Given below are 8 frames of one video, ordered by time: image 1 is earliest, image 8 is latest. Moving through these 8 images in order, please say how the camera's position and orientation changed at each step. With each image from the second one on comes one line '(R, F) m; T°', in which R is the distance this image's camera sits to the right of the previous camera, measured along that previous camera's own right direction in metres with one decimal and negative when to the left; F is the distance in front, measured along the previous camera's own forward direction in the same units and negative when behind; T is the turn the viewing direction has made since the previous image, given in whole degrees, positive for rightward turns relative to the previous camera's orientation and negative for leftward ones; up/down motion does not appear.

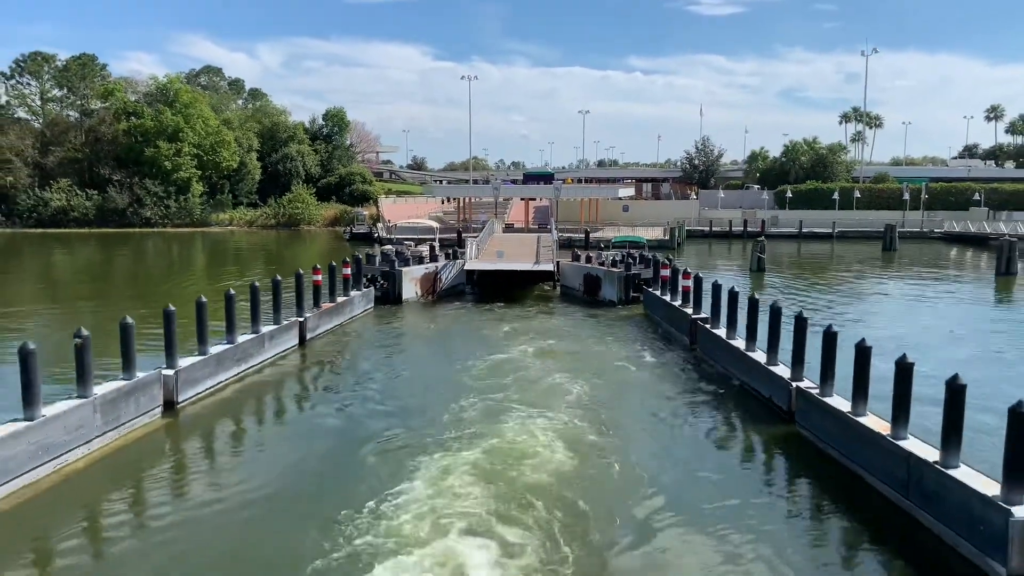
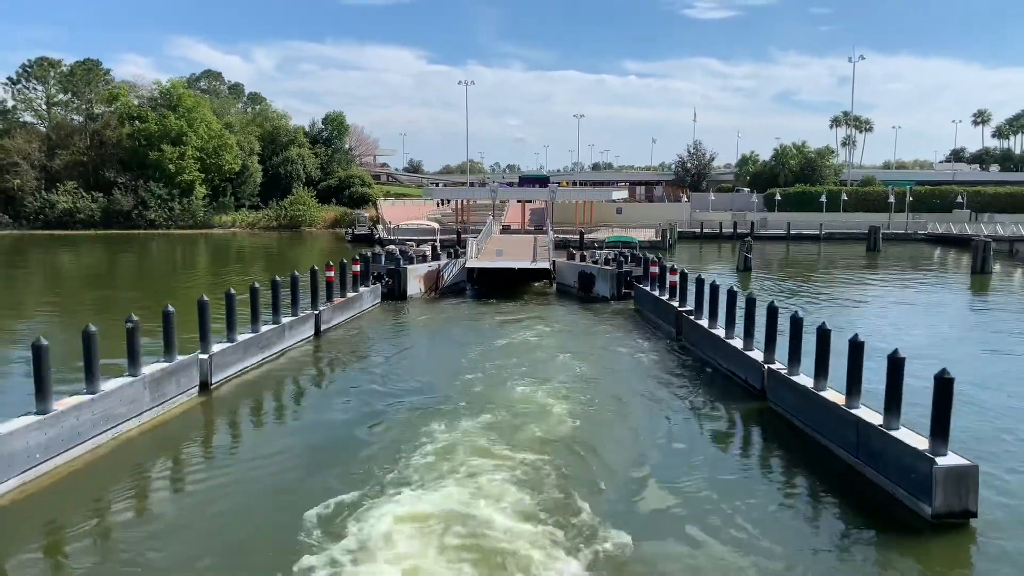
(-0.1, -1.1) m; 0°
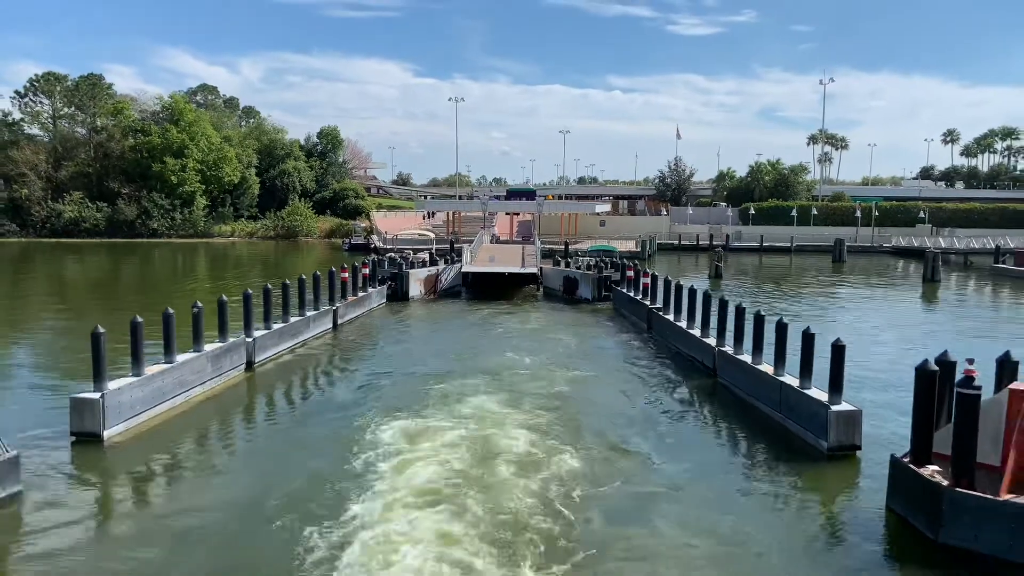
(-0.2, -2.3) m; +1°
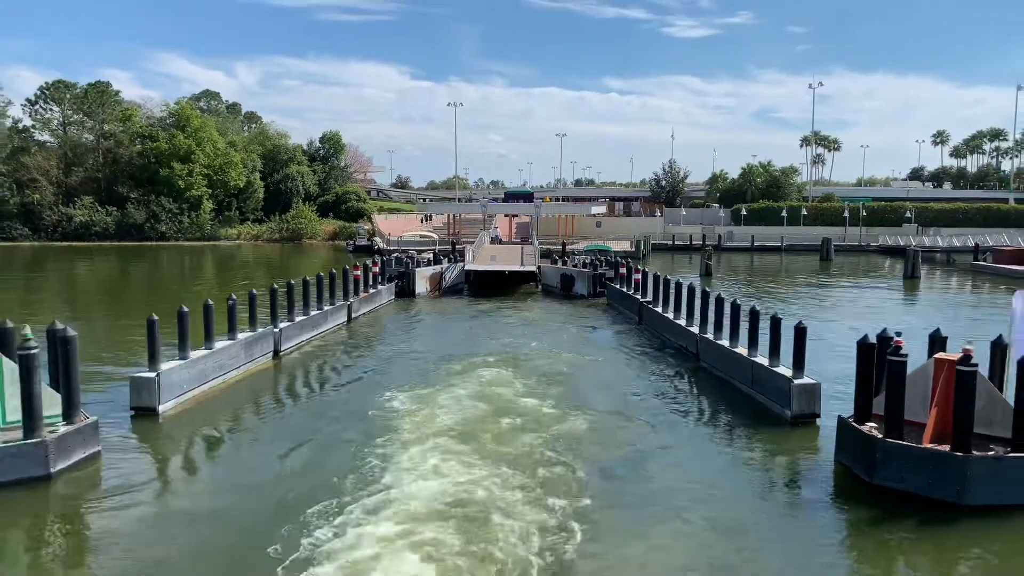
(-0.1, -1.4) m; 0°
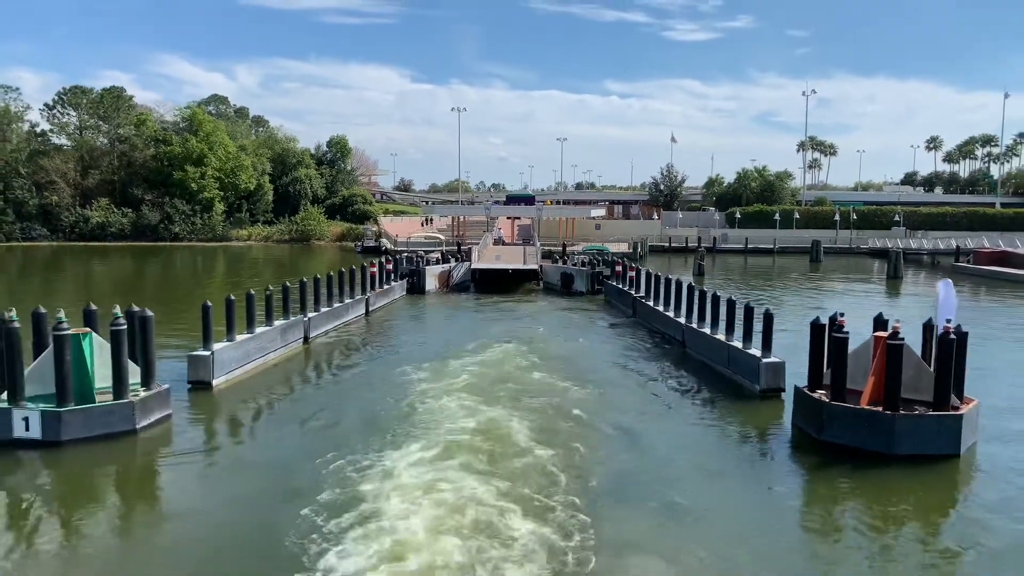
(-0.1, -1.7) m; 0°
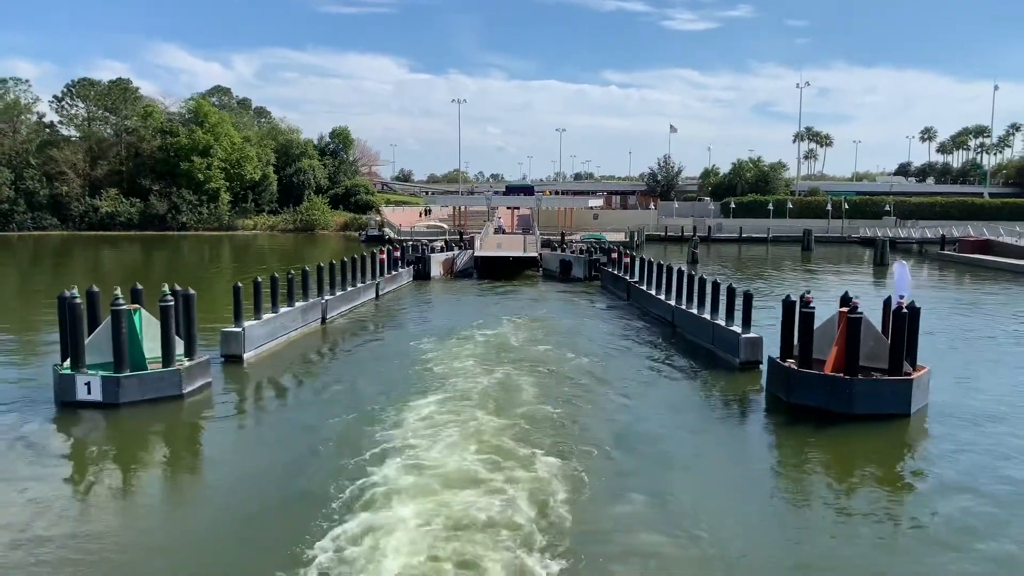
(-0.1, -1.3) m; 0°
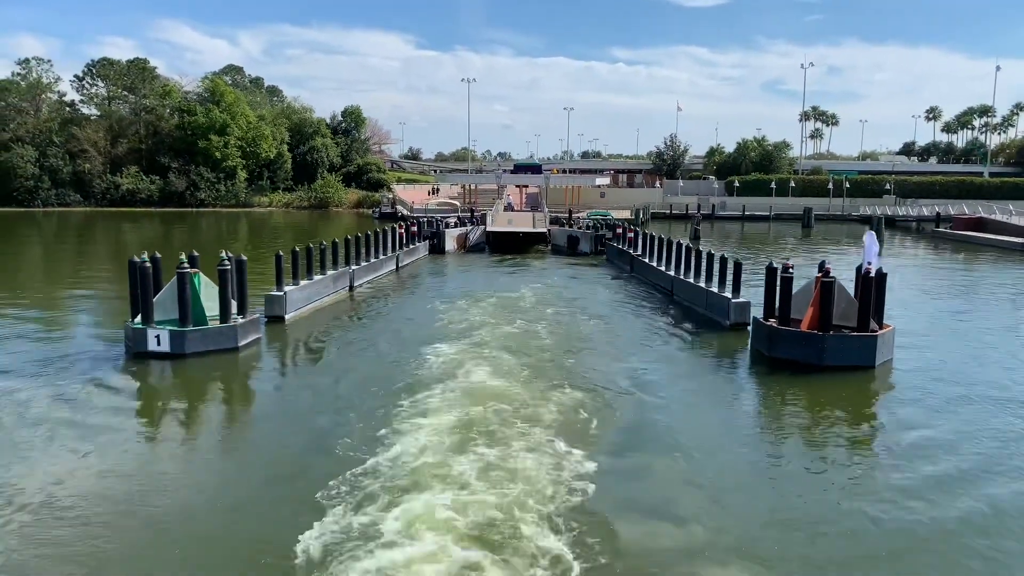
(-0.1, -1.6) m; 0°
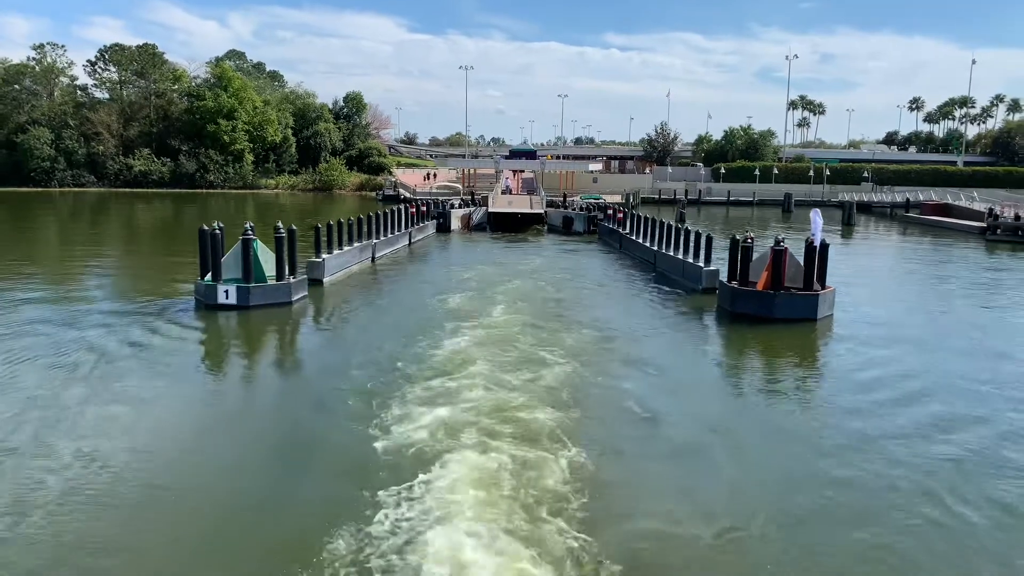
(-0.3, -2.7) m; +1°
